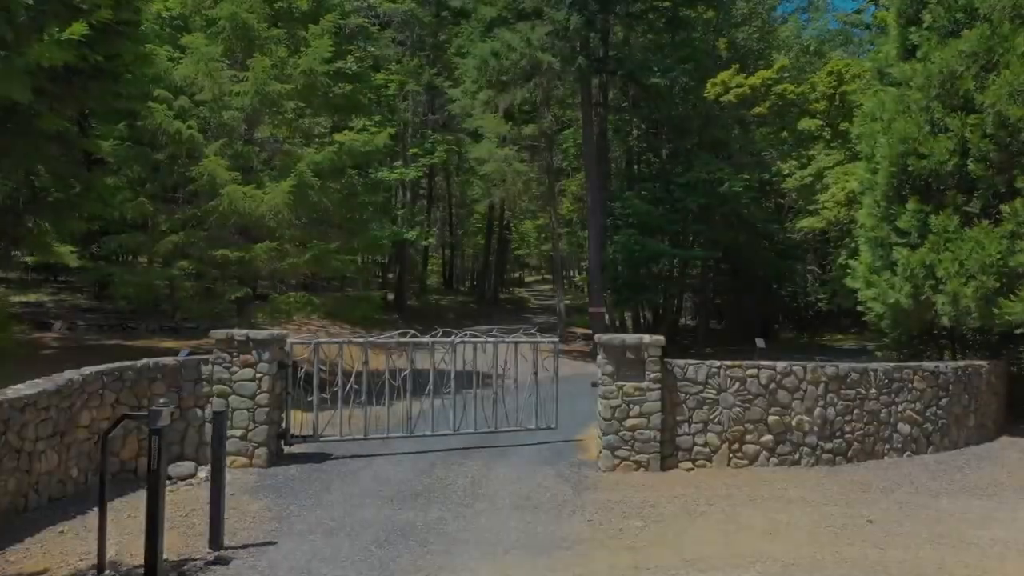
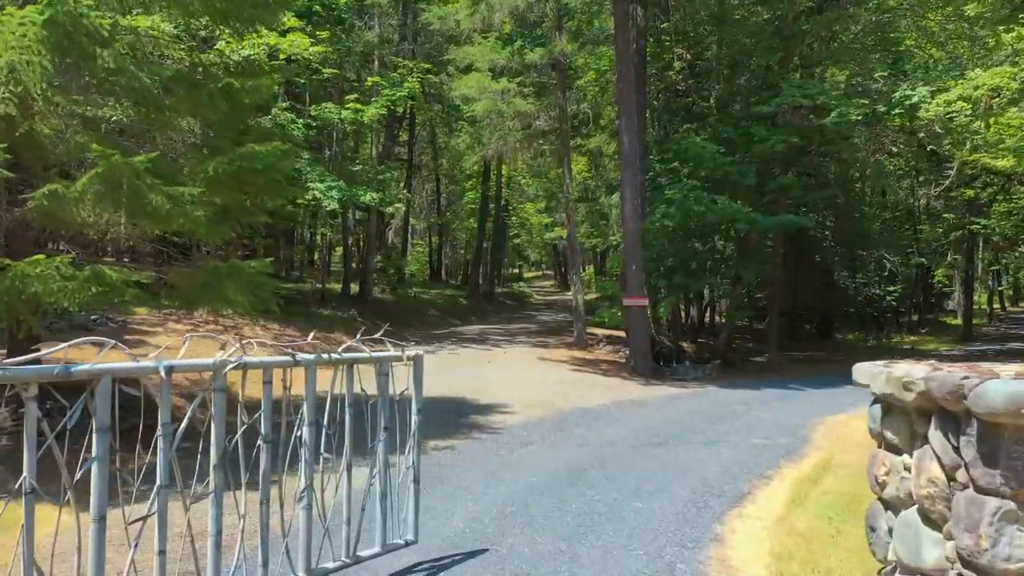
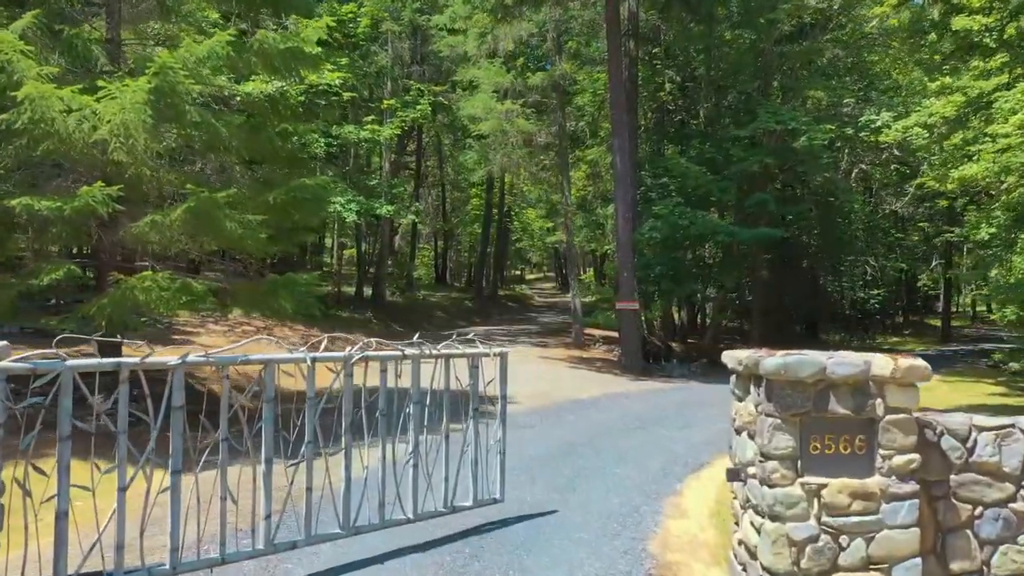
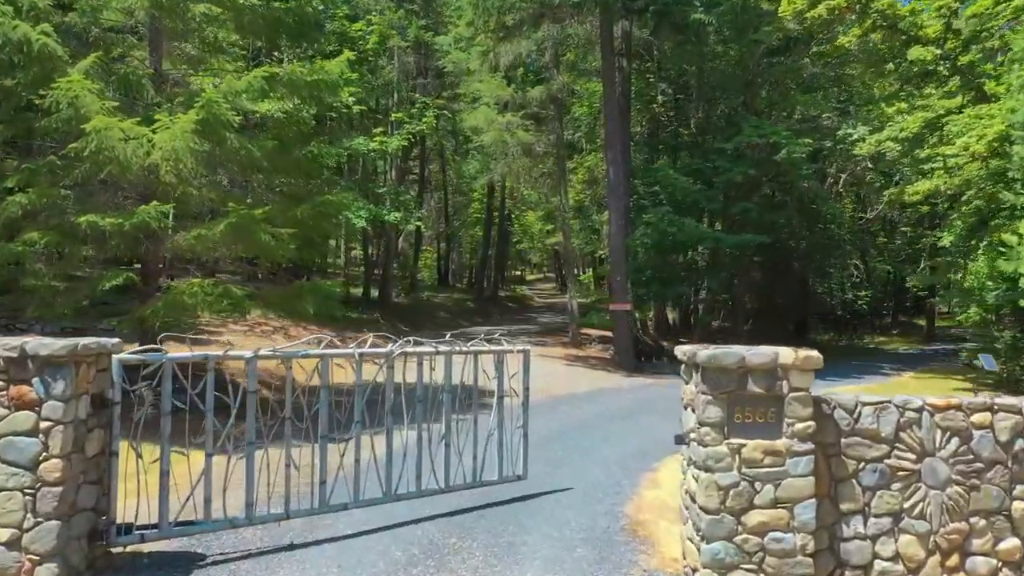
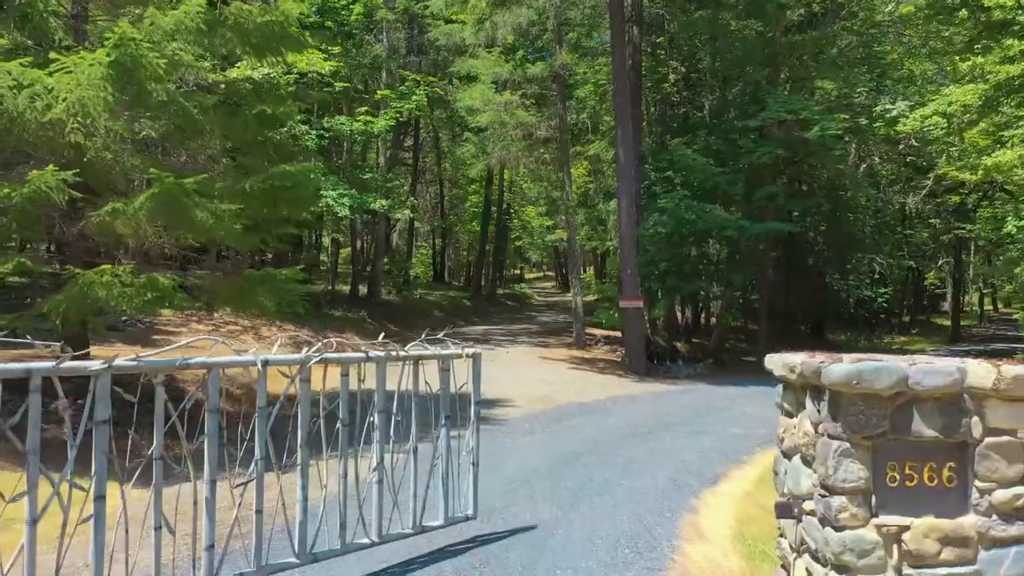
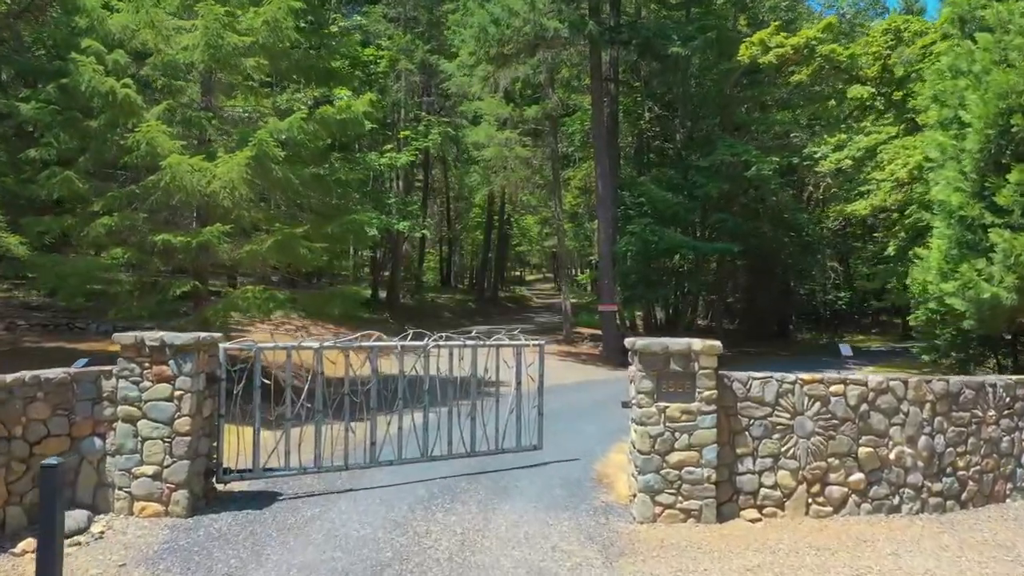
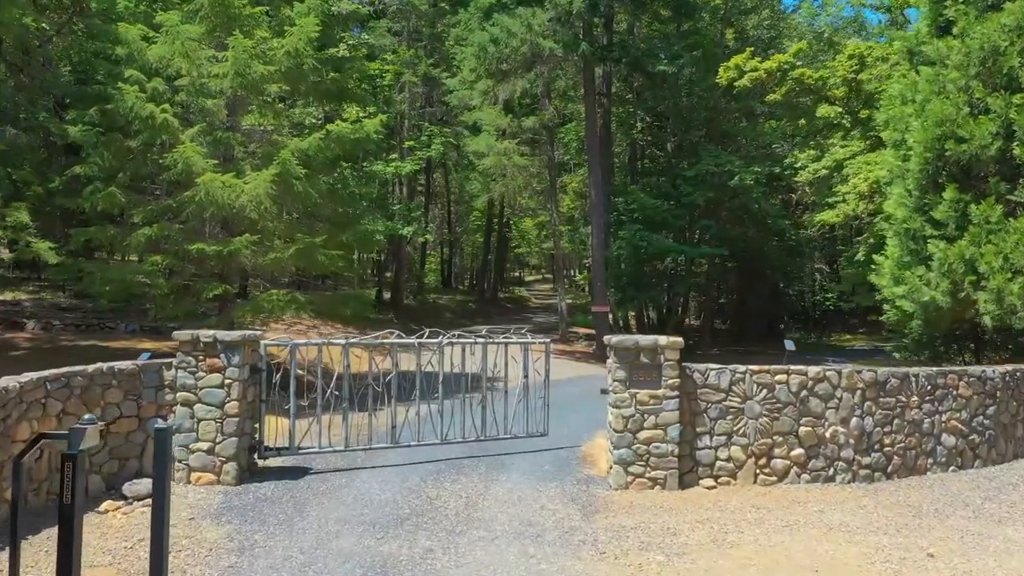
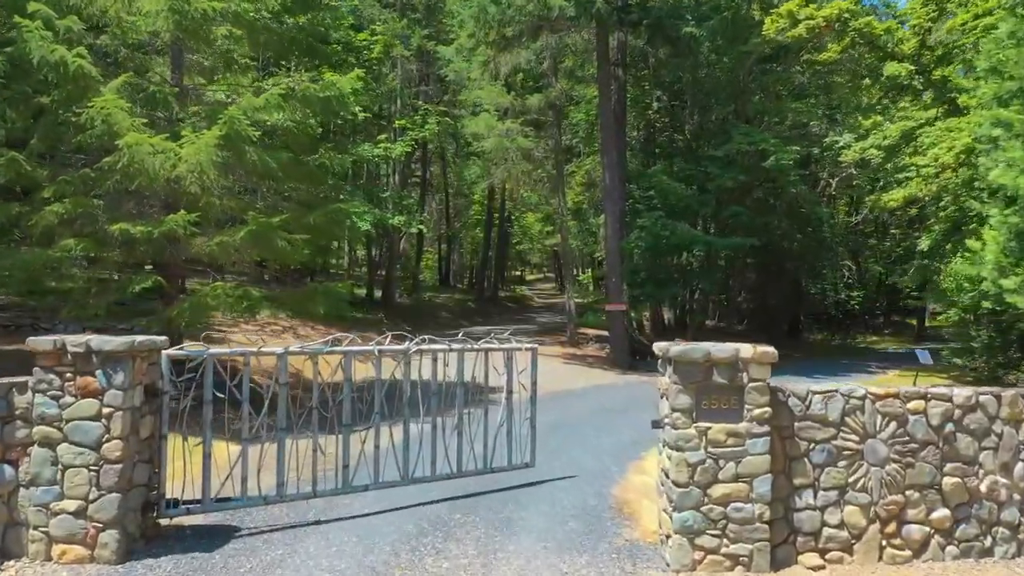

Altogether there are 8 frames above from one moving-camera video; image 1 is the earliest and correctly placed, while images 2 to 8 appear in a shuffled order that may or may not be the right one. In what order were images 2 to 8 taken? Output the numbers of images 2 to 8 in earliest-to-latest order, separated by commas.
7, 6, 8, 4, 3, 5, 2
